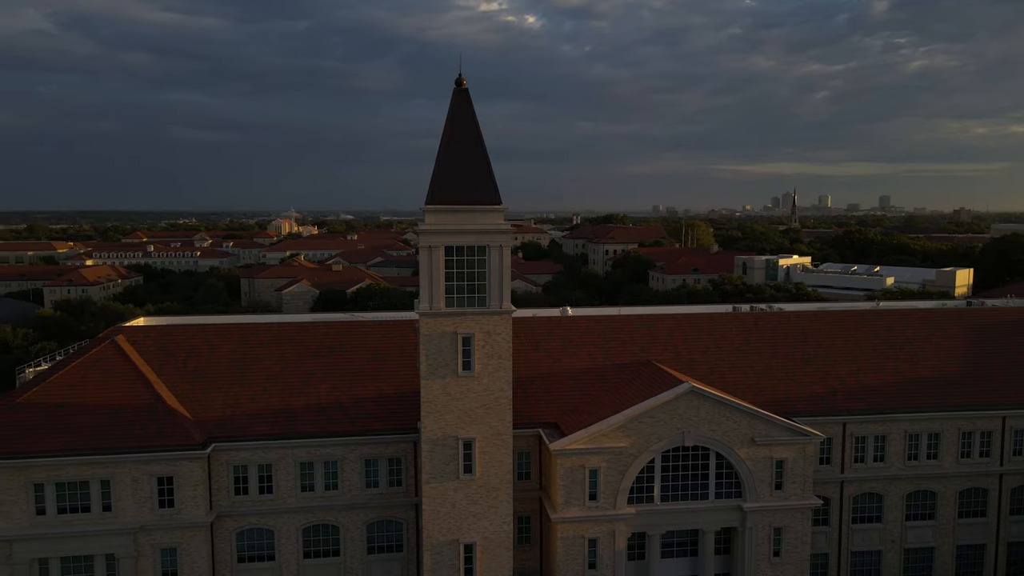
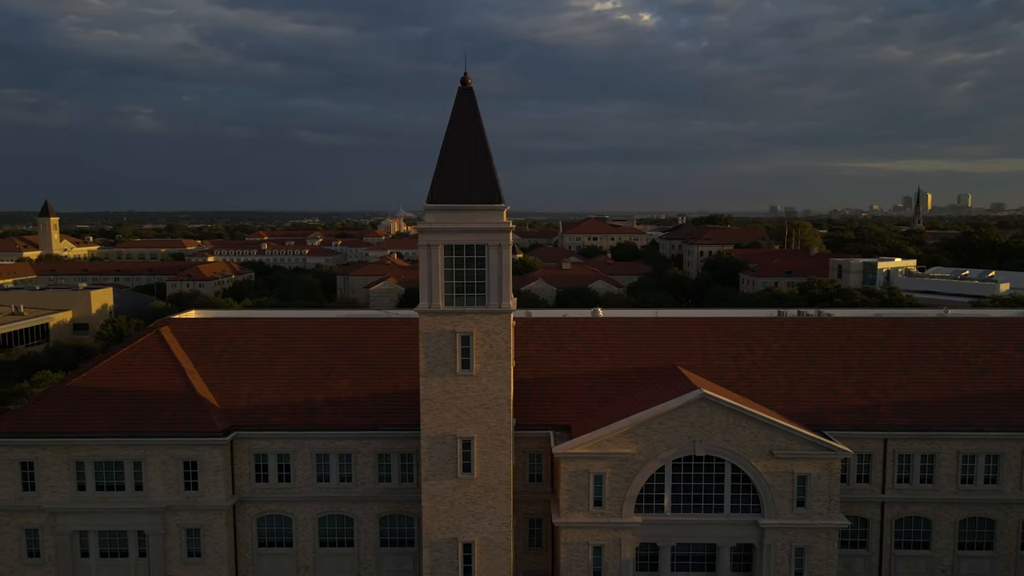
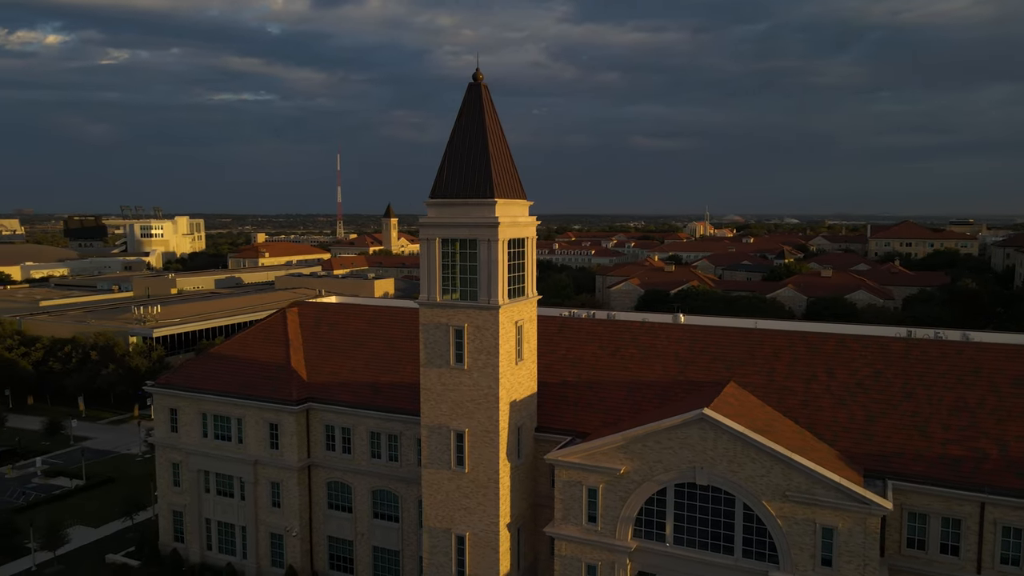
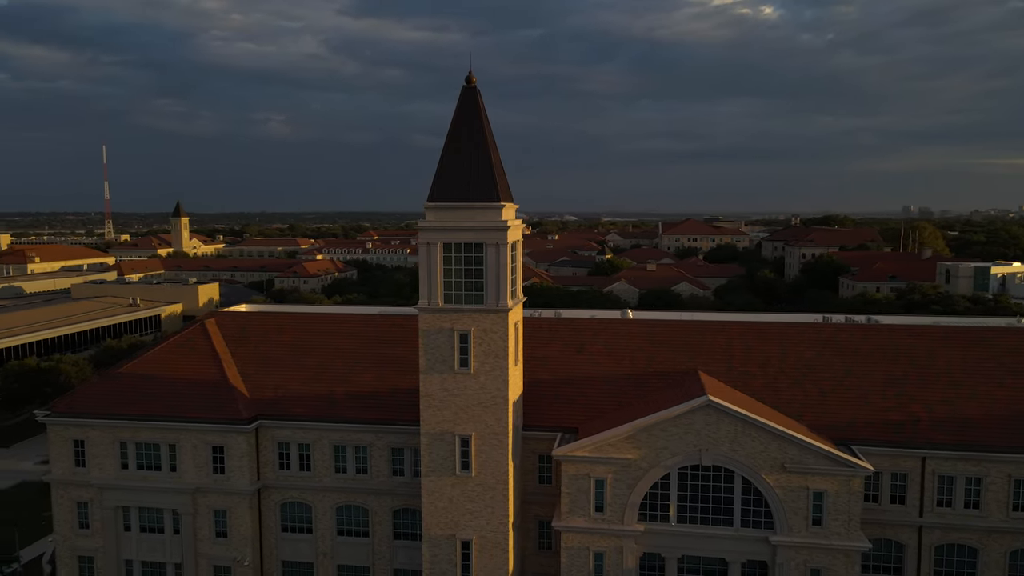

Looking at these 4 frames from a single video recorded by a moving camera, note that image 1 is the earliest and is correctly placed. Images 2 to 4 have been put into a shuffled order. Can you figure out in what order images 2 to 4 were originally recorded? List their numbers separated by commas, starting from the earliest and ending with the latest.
2, 4, 3
